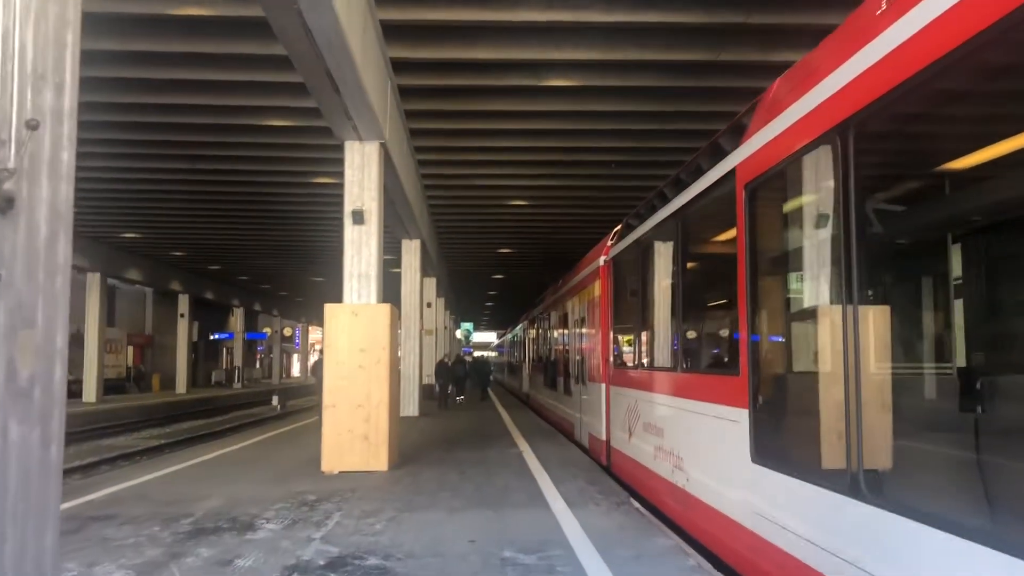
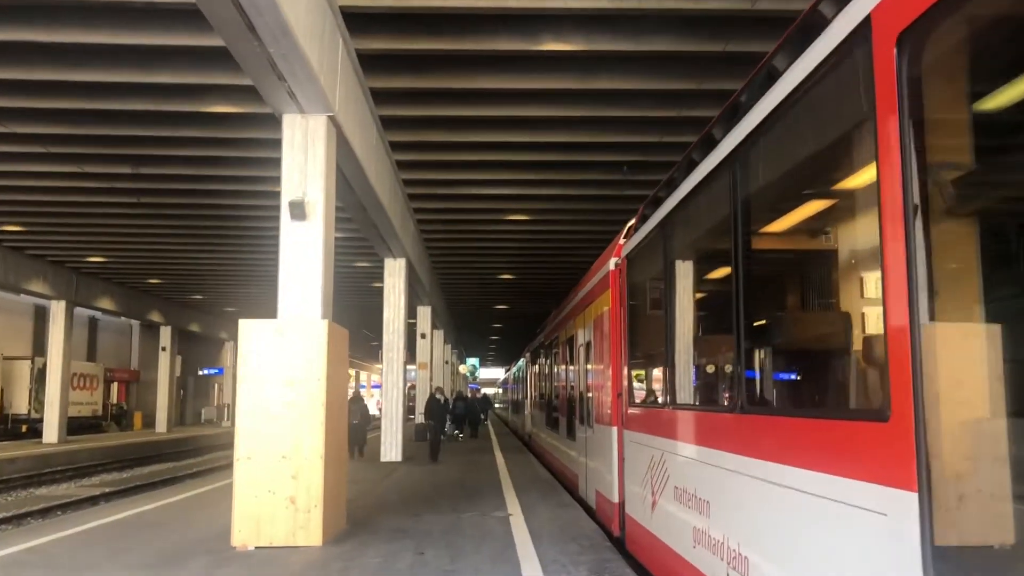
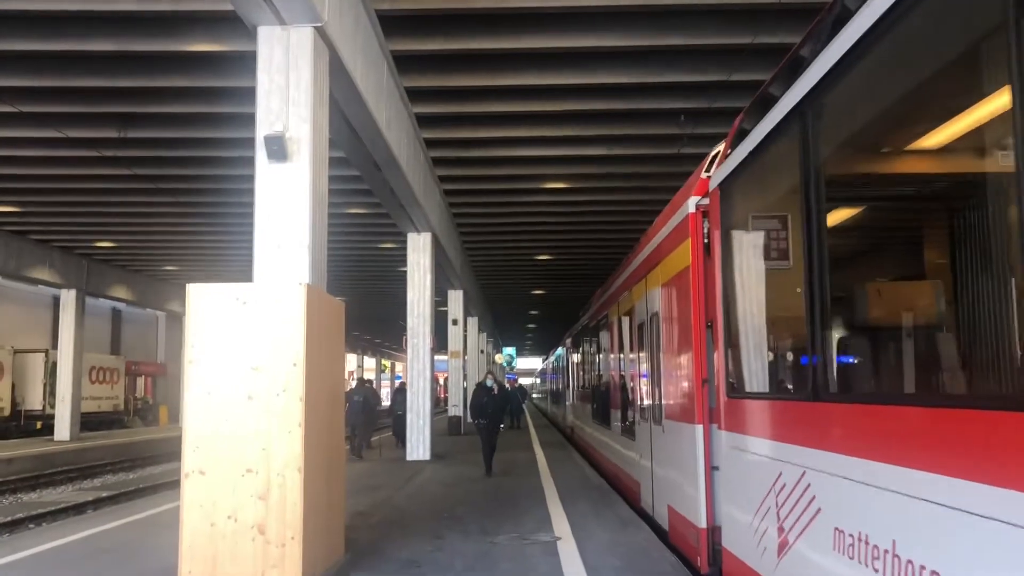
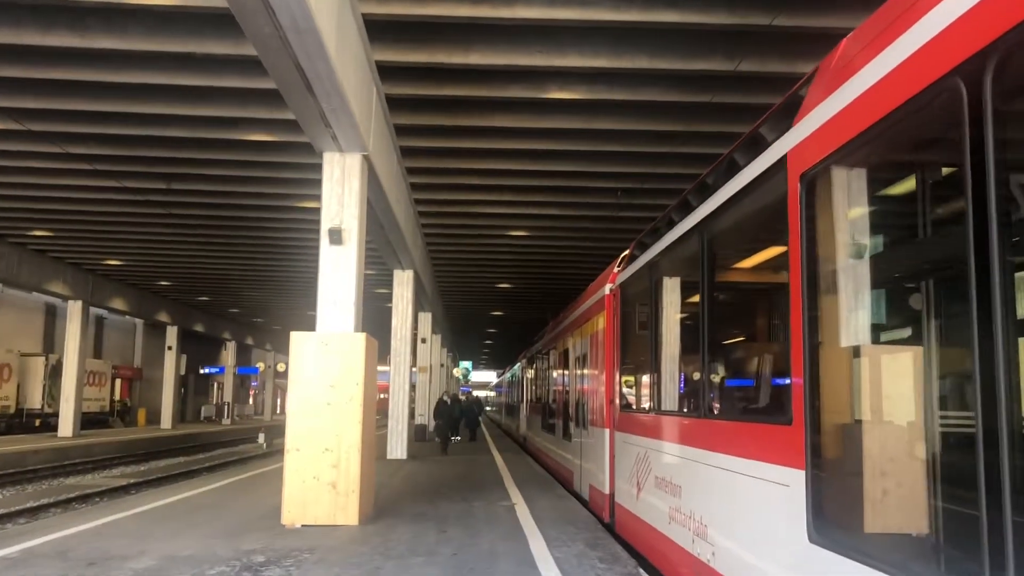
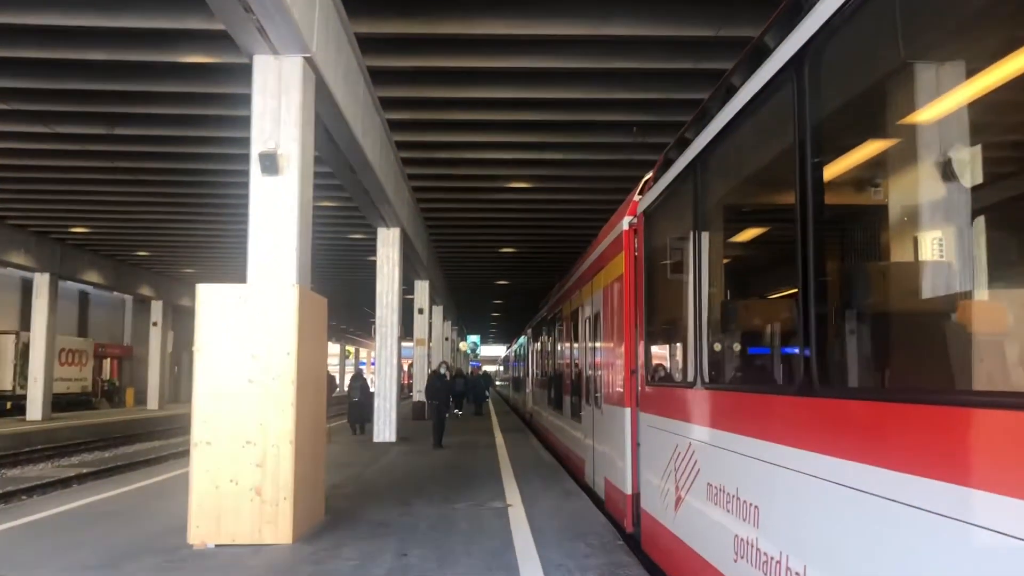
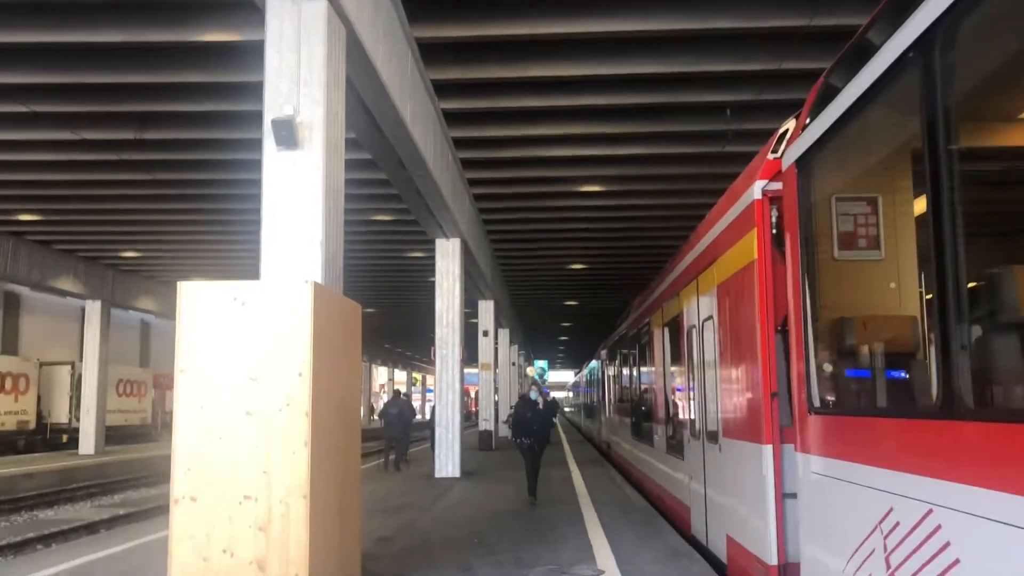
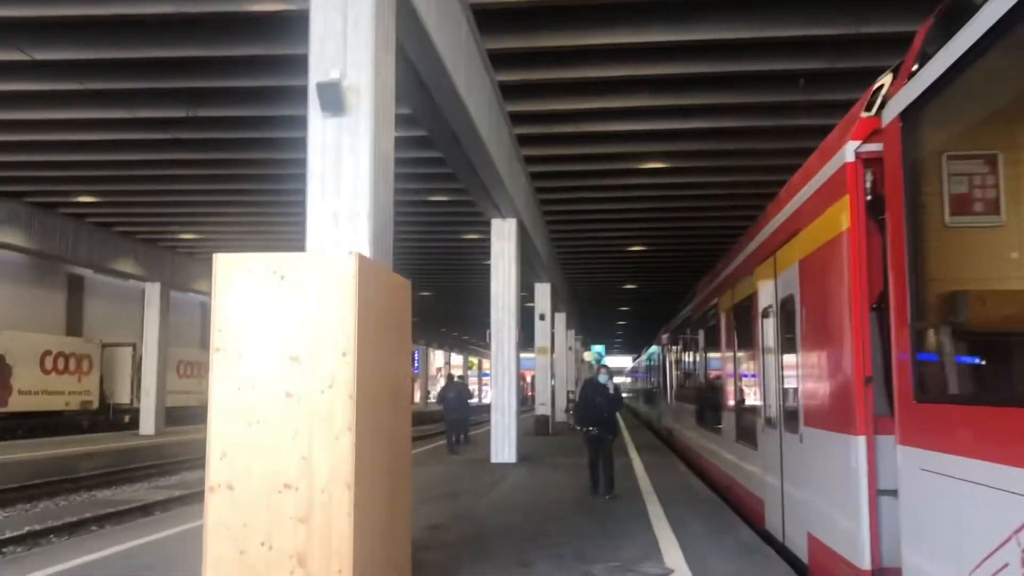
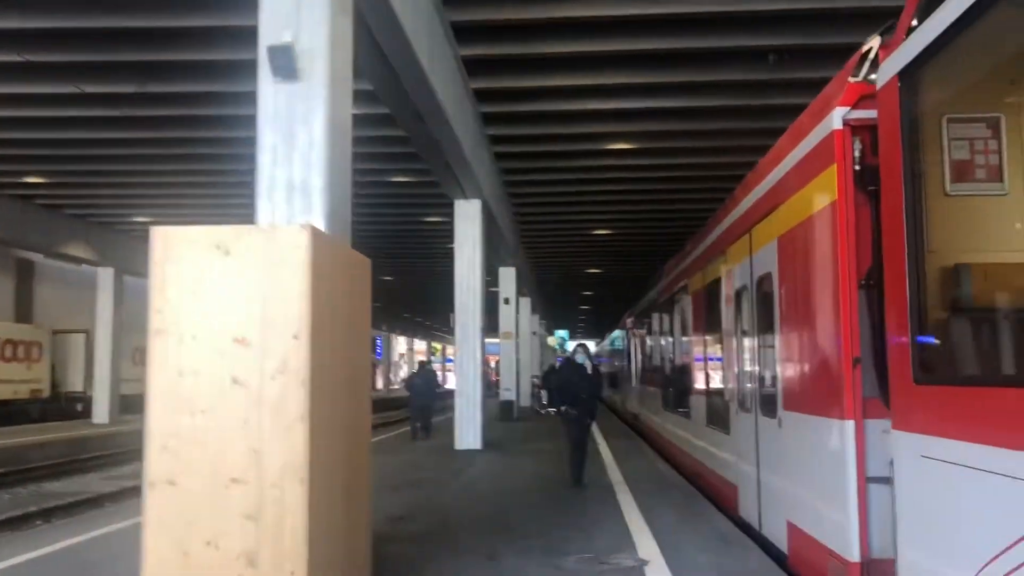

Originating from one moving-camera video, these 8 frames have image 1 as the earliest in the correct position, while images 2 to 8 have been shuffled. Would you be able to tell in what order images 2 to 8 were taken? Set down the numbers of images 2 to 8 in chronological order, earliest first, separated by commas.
4, 2, 5, 3, 6, 7, 8
